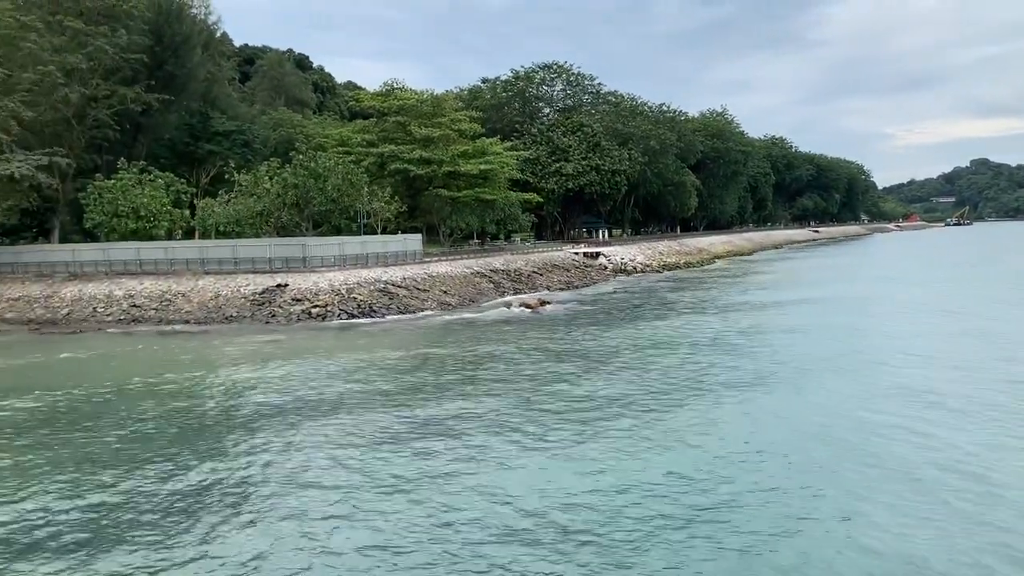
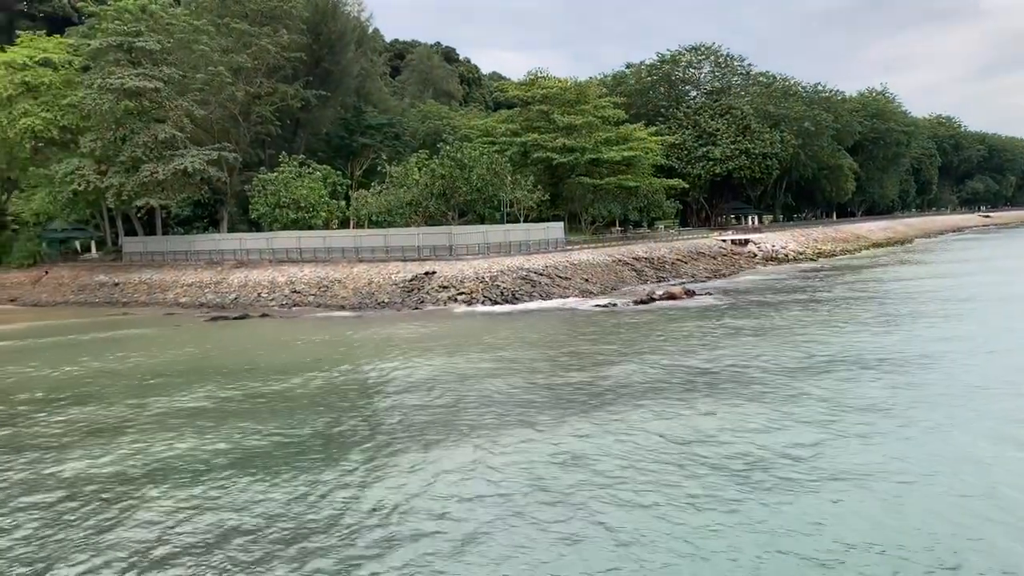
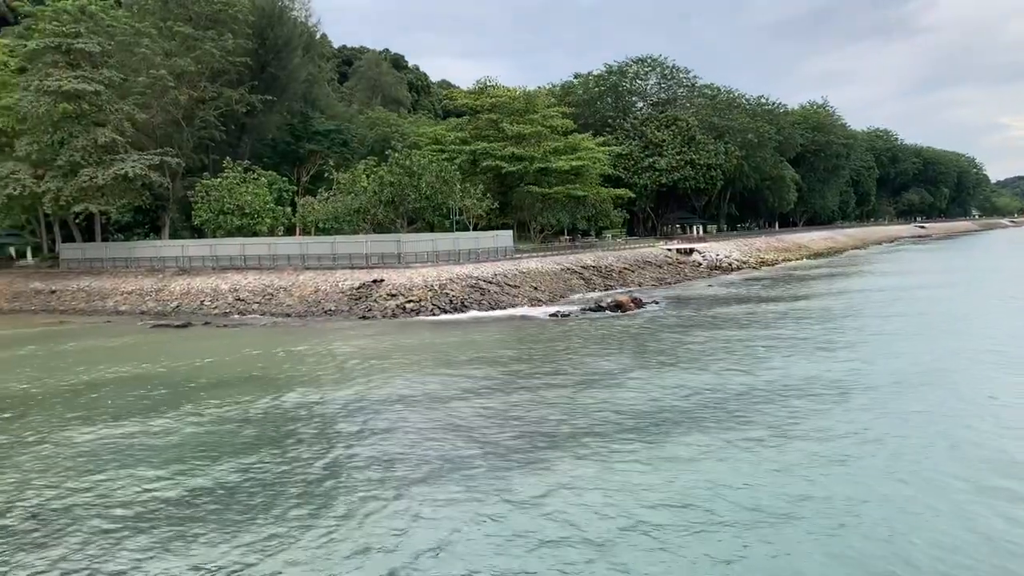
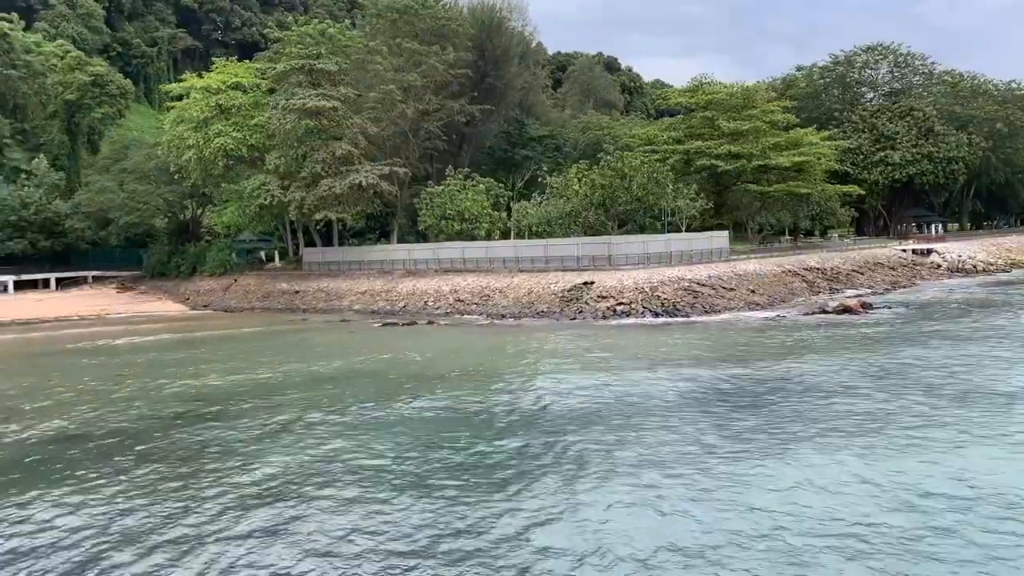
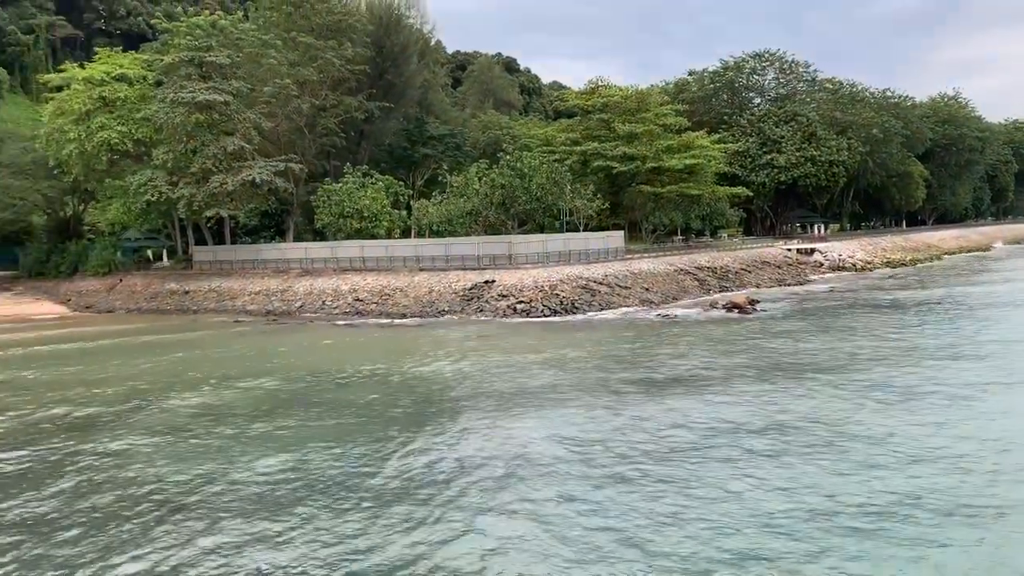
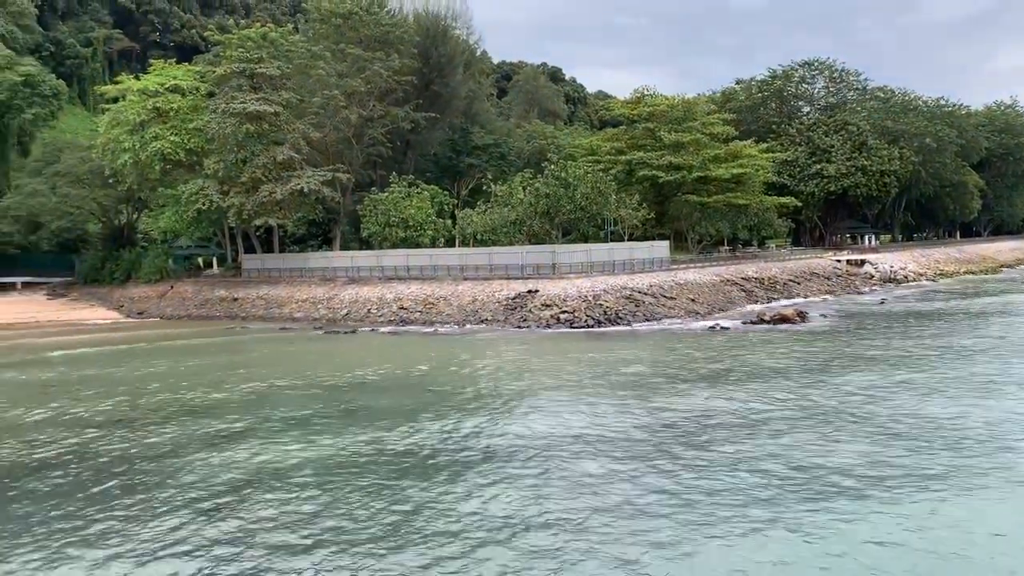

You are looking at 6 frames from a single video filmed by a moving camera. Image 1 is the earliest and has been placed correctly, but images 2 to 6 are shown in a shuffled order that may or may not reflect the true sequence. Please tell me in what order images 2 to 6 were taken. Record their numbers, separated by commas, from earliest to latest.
3, 2, 5, 6, 4
